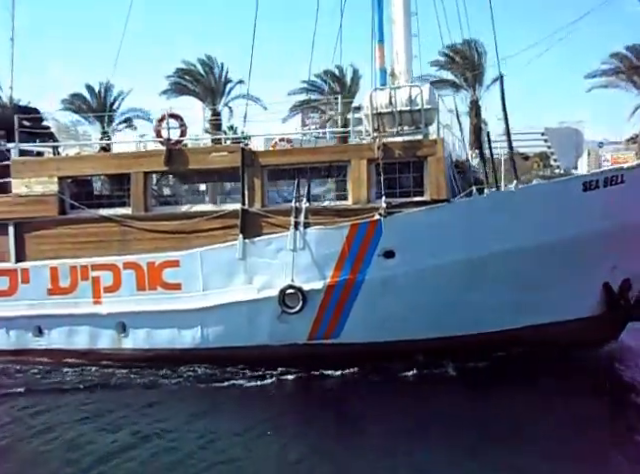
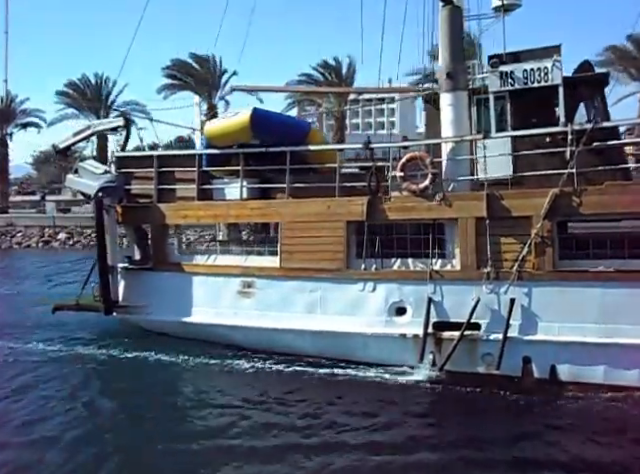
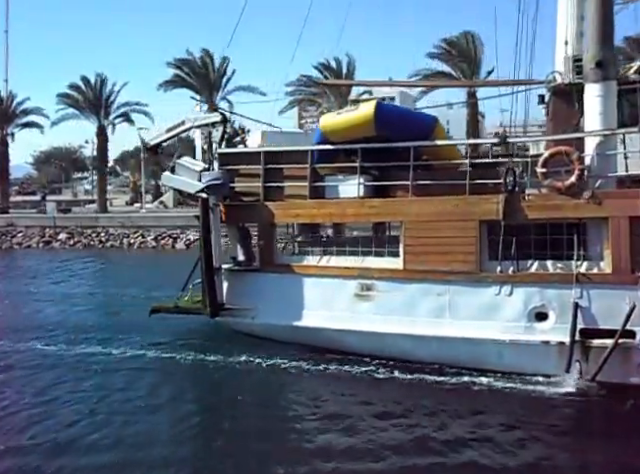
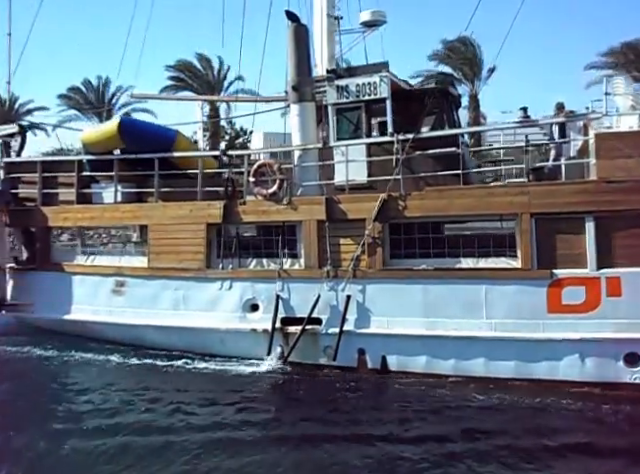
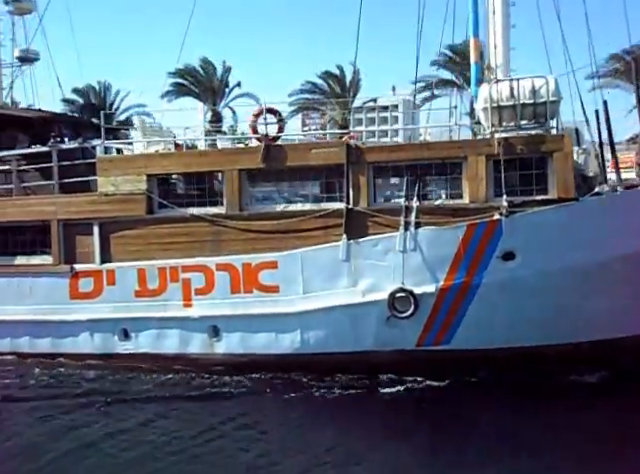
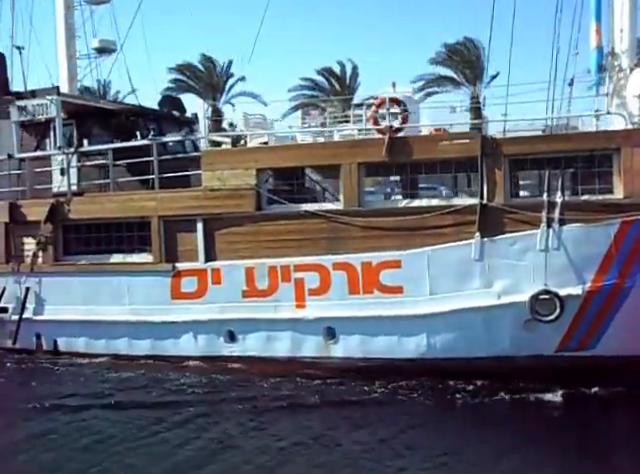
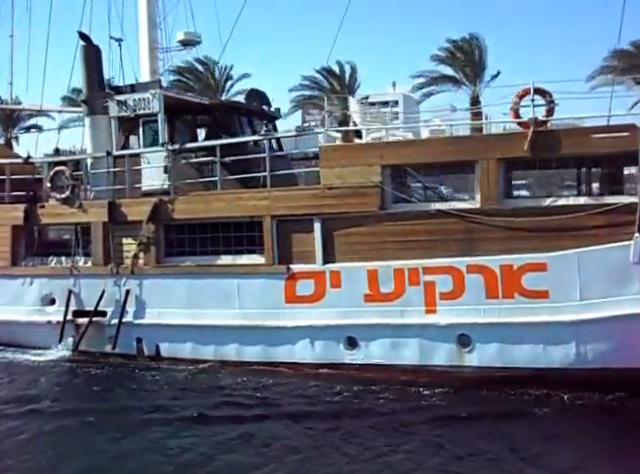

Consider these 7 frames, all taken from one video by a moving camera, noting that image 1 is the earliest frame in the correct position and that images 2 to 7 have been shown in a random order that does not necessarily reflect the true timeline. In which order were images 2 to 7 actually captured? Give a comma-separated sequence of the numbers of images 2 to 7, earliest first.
5, 6, 7, 4, 2, 3
